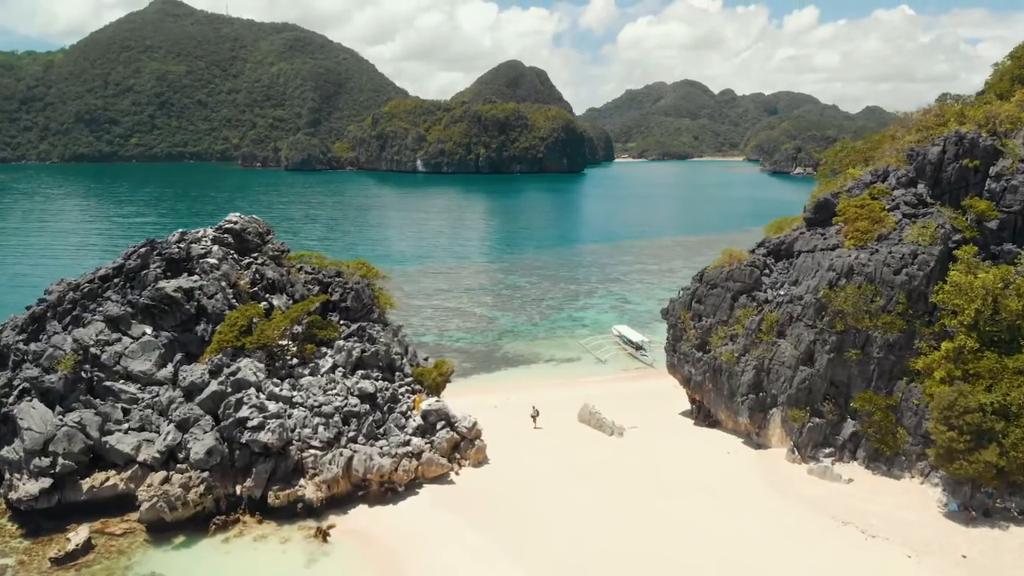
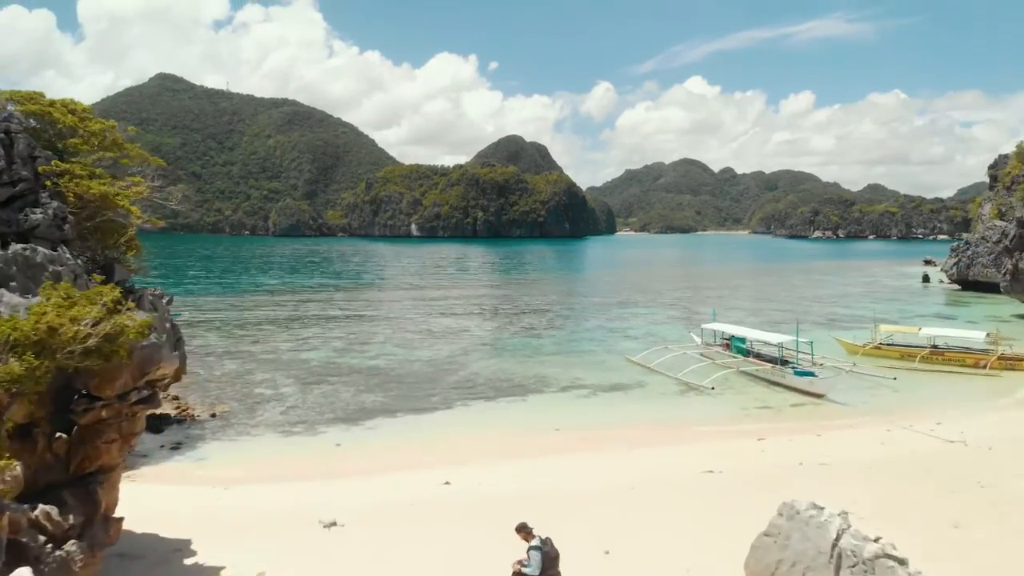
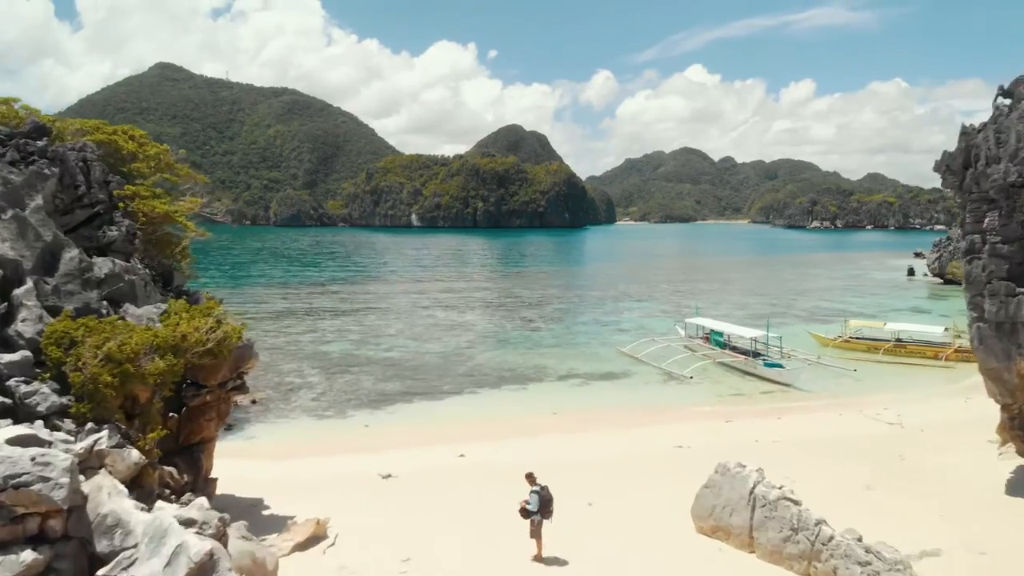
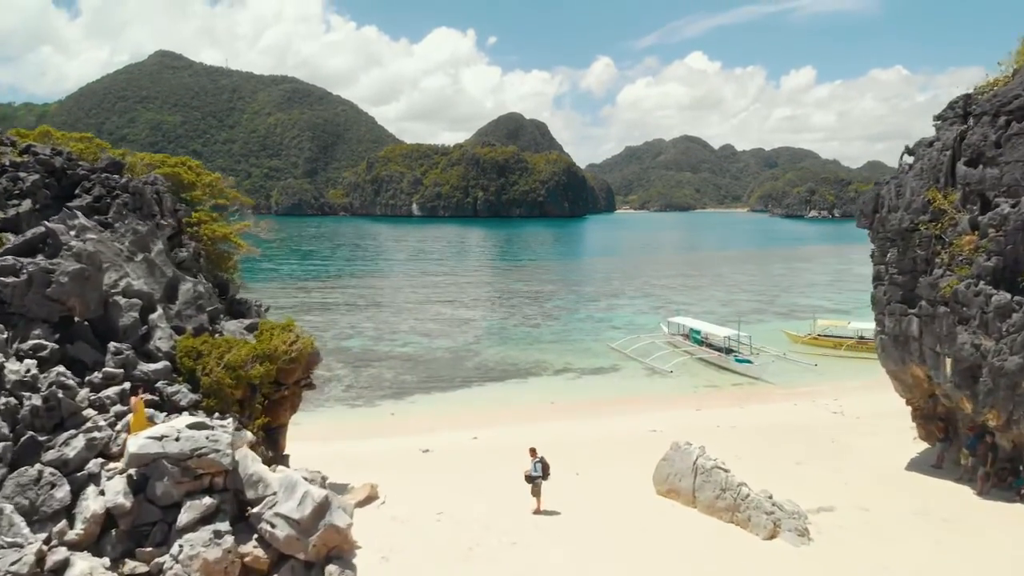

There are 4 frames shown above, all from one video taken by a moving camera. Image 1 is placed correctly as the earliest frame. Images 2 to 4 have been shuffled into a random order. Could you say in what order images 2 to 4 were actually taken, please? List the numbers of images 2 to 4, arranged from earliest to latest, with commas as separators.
4, 3, 2
